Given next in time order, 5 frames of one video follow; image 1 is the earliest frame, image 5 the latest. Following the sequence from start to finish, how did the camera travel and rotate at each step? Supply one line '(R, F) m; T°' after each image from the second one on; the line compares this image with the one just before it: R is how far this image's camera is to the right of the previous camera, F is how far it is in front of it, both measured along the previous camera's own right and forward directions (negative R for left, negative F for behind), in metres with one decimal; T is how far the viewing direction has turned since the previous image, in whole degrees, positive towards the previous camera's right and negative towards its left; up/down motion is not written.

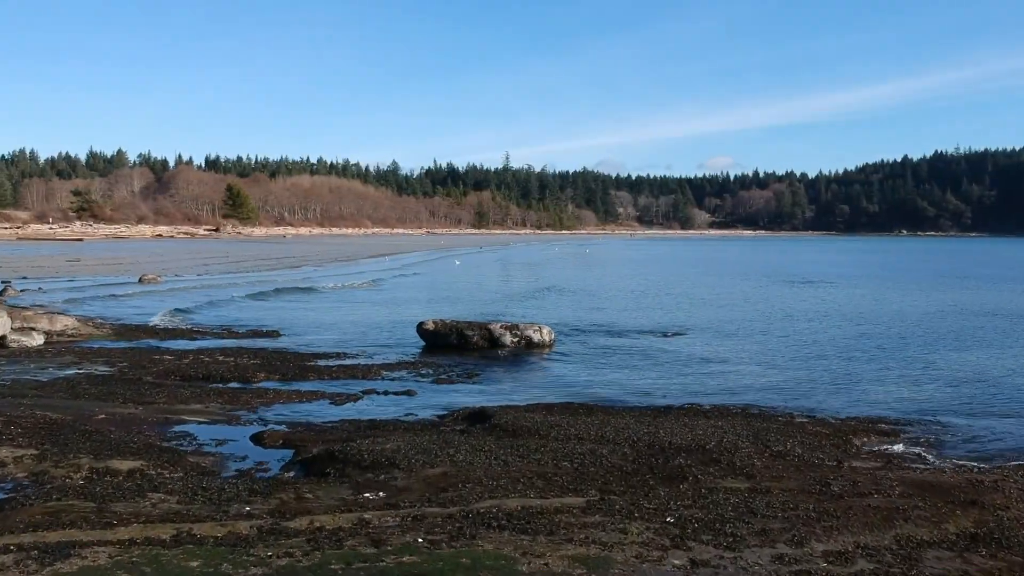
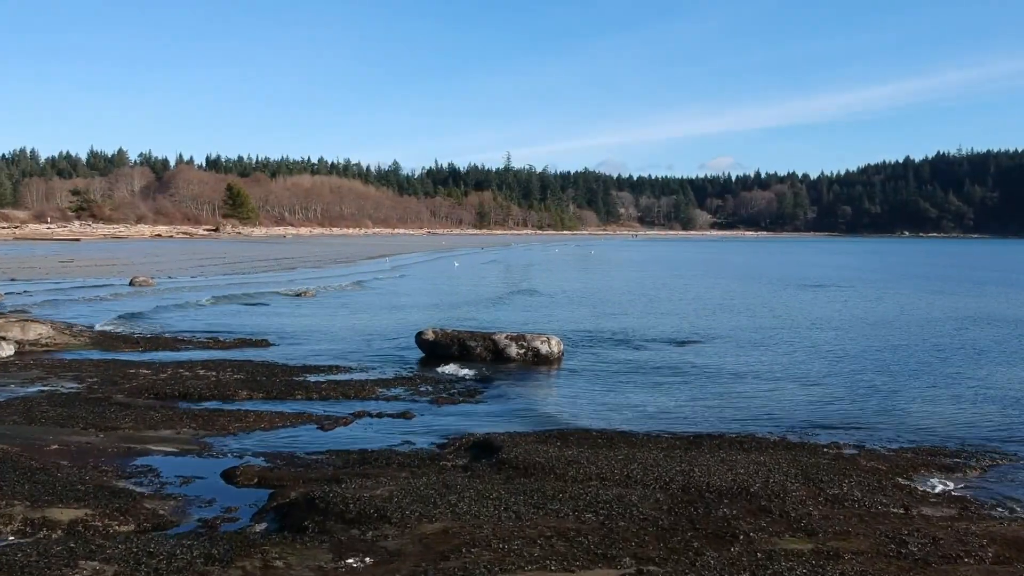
(-0.1, +1.6) m; 0°
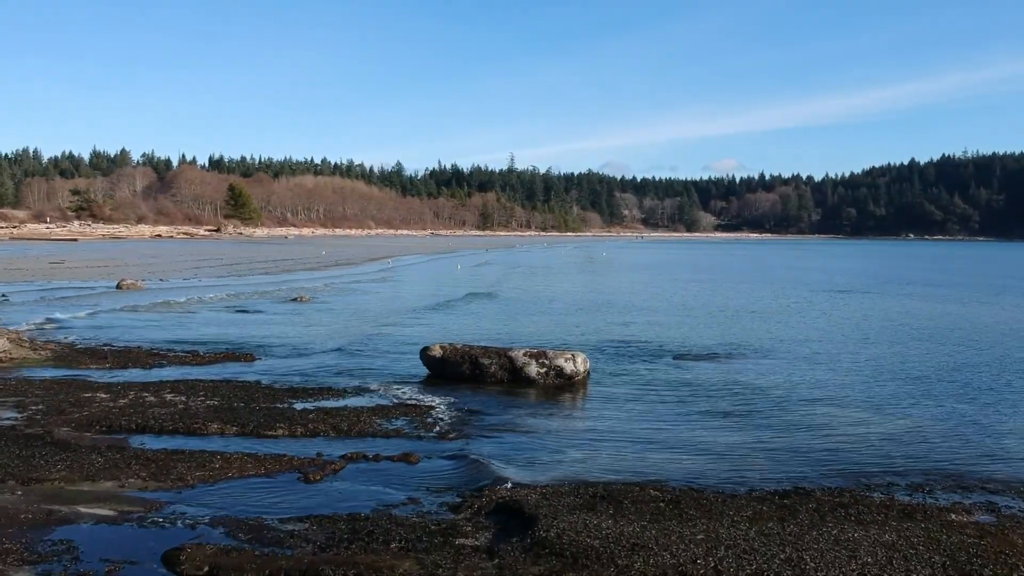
(-0.3, +2.7) m; 0°
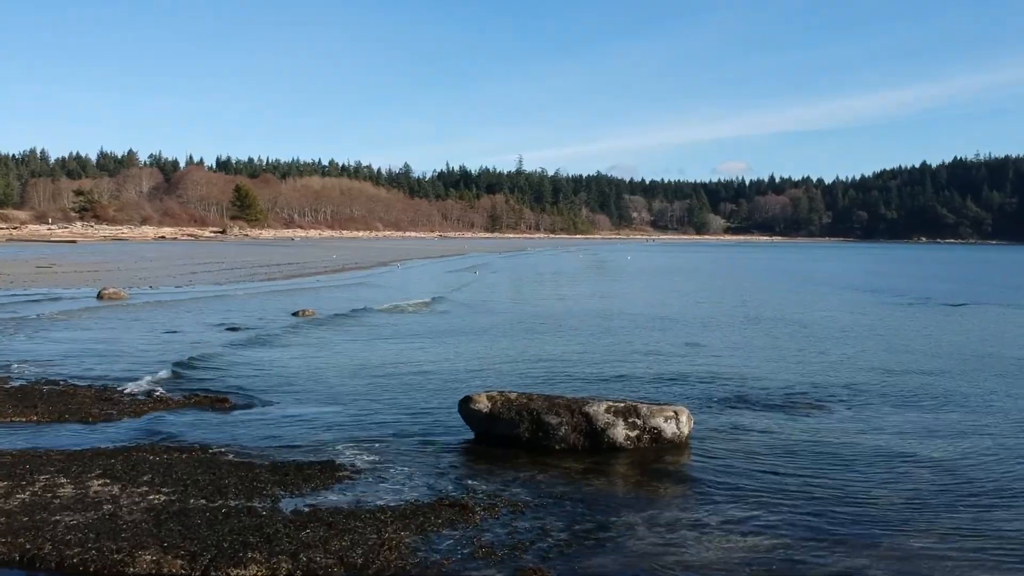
(-0.9, +5.1) m; 0°
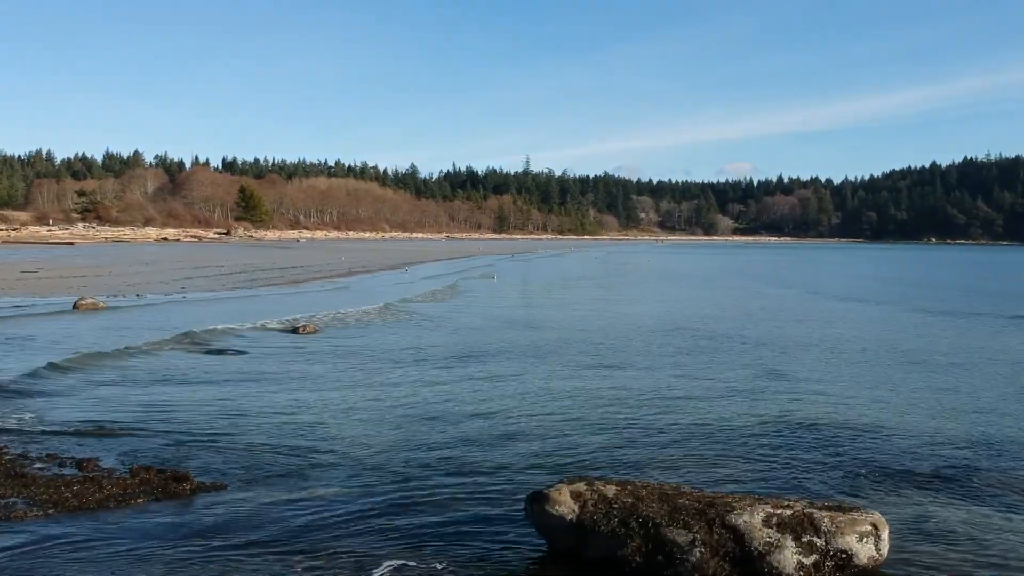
(-0.8, +4.6) m; 0°
